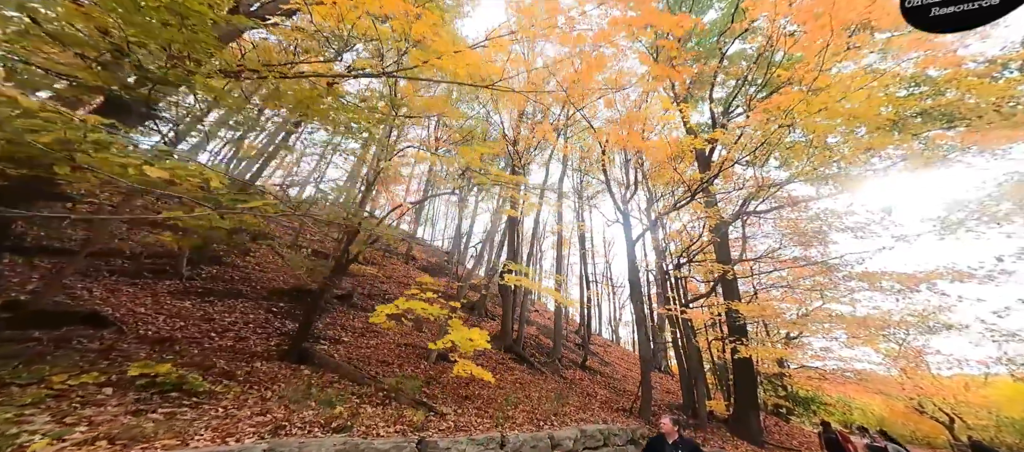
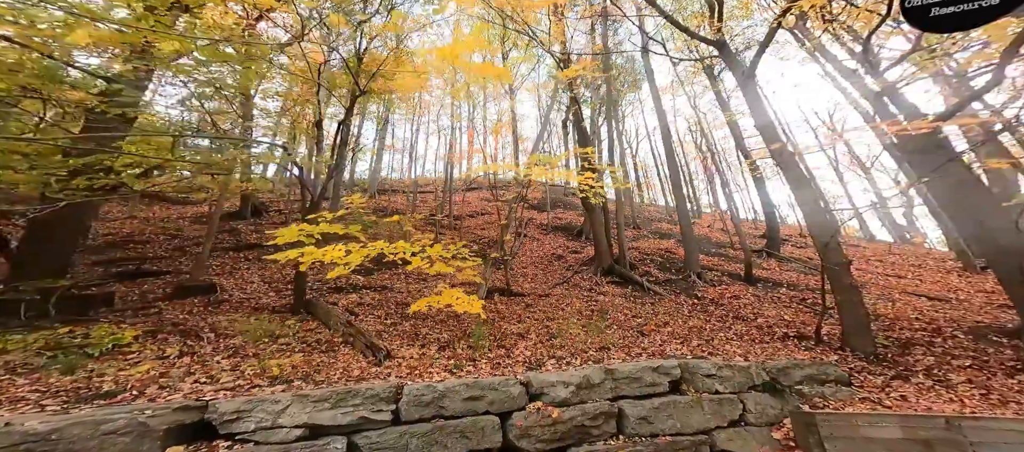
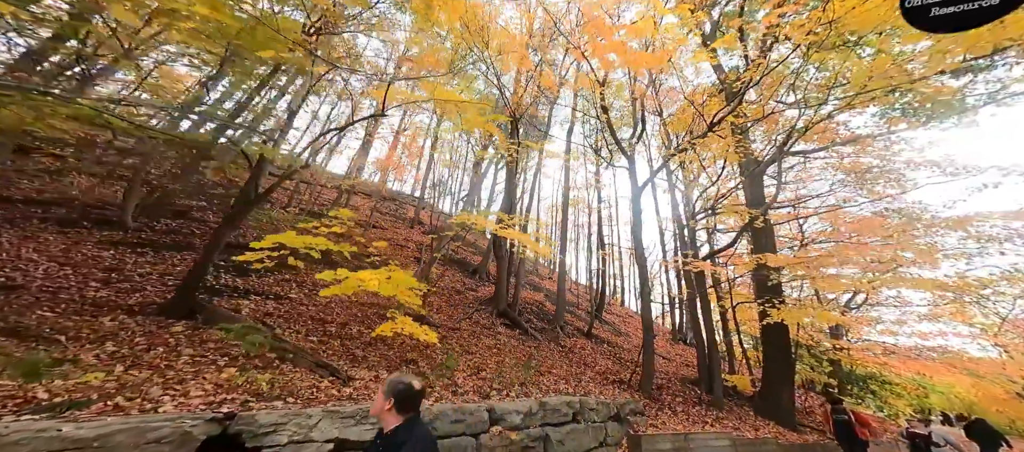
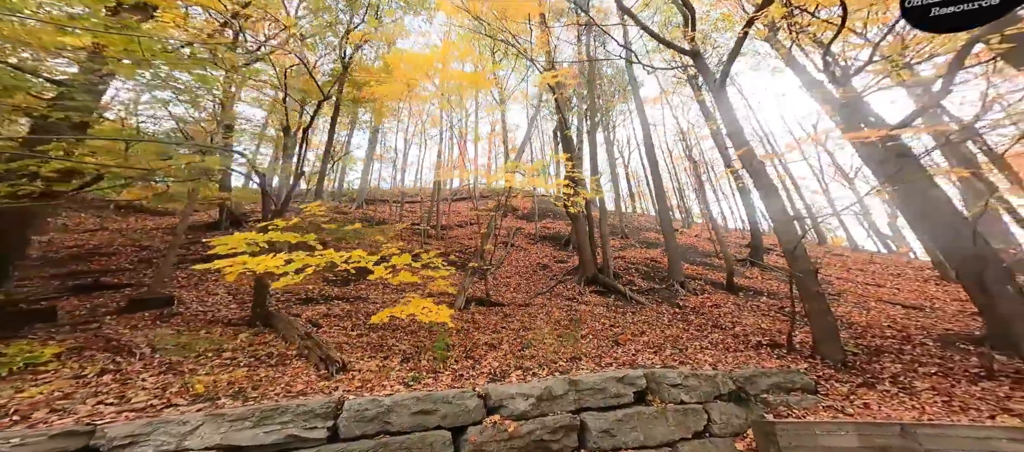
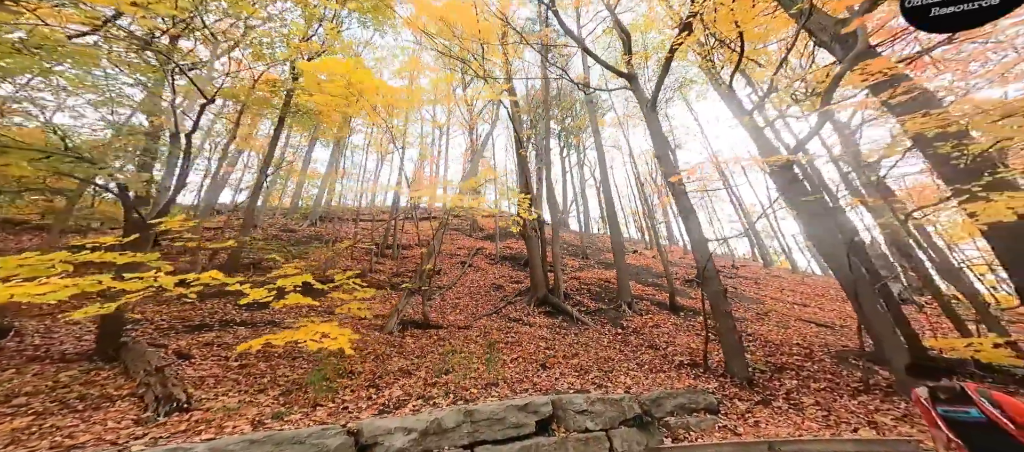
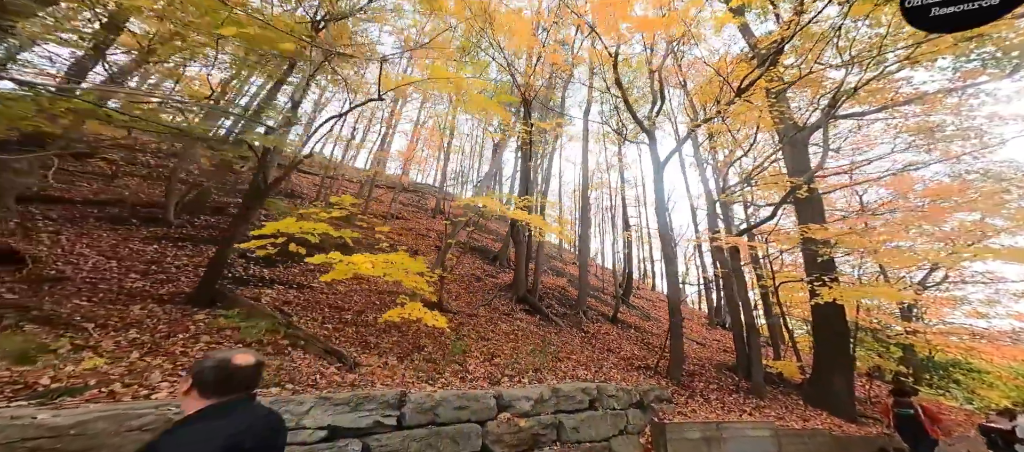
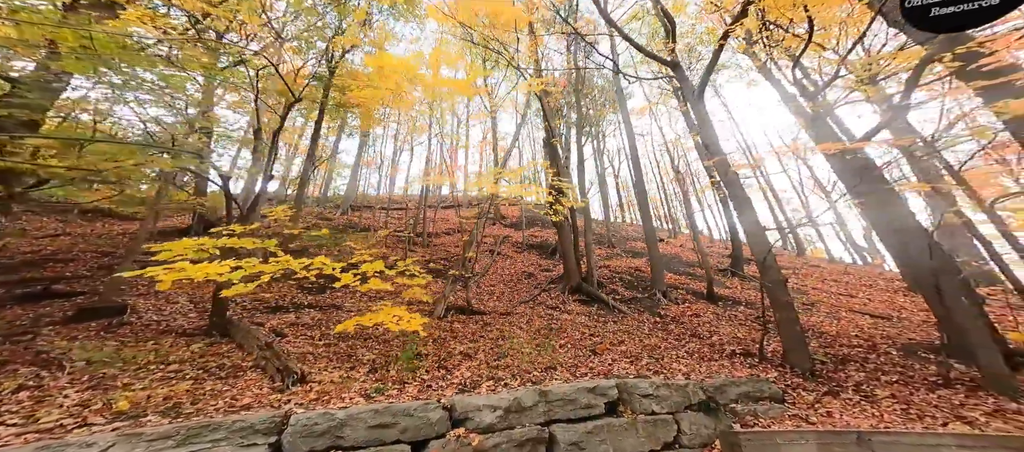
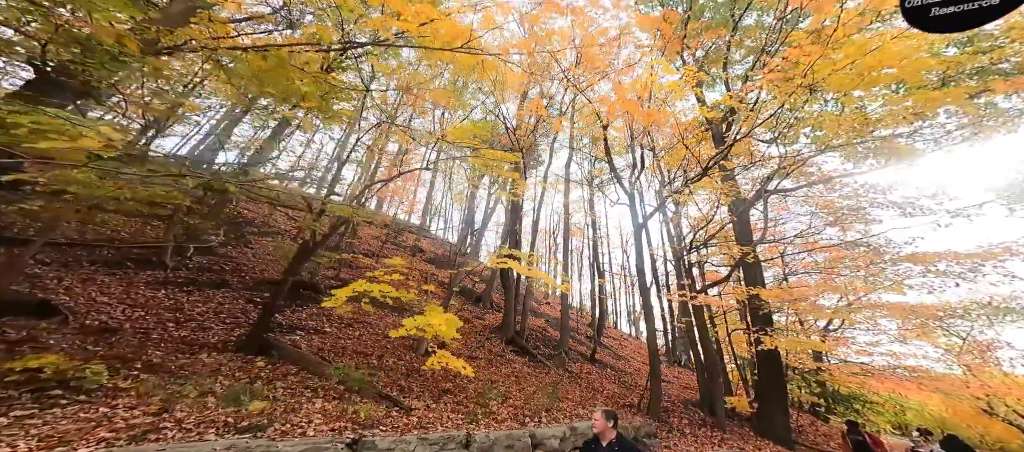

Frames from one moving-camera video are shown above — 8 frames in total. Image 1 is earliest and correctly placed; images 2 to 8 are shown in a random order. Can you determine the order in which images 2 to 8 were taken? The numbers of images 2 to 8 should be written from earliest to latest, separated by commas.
8, 3, 6, 2, 4, 7, 5
